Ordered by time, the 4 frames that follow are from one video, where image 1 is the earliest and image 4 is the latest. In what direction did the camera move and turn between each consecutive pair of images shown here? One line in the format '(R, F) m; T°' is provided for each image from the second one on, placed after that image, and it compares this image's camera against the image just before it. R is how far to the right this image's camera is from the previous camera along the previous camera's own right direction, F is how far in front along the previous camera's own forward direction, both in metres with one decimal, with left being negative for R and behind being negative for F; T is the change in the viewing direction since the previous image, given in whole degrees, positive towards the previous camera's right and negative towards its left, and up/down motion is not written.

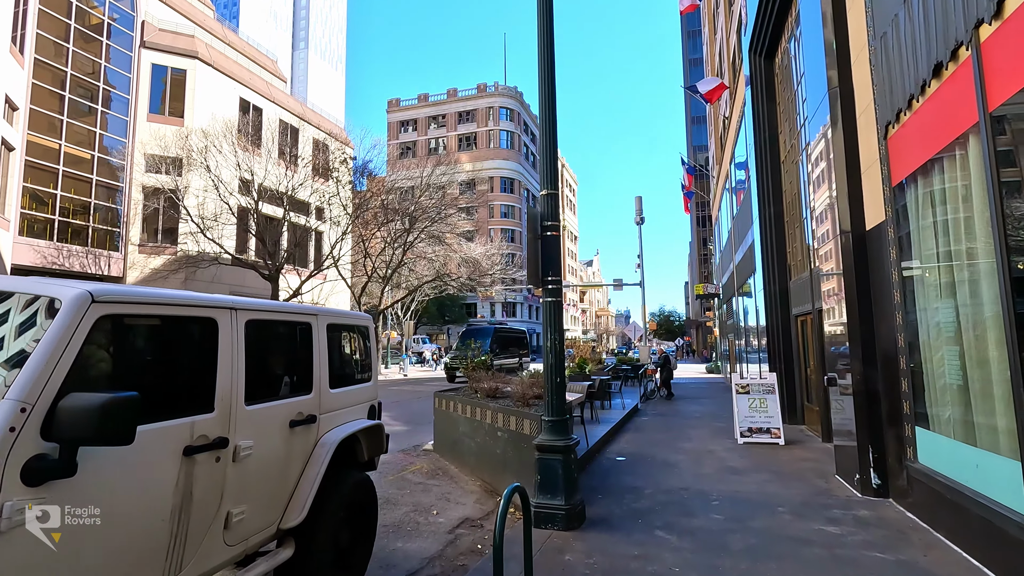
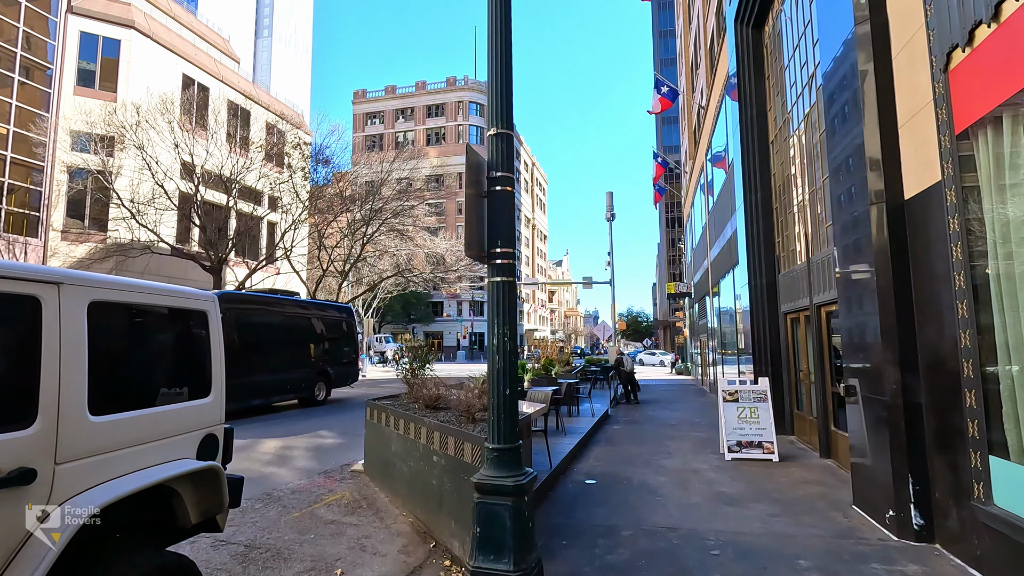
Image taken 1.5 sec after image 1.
(+0.3, +1.5) m; +3°
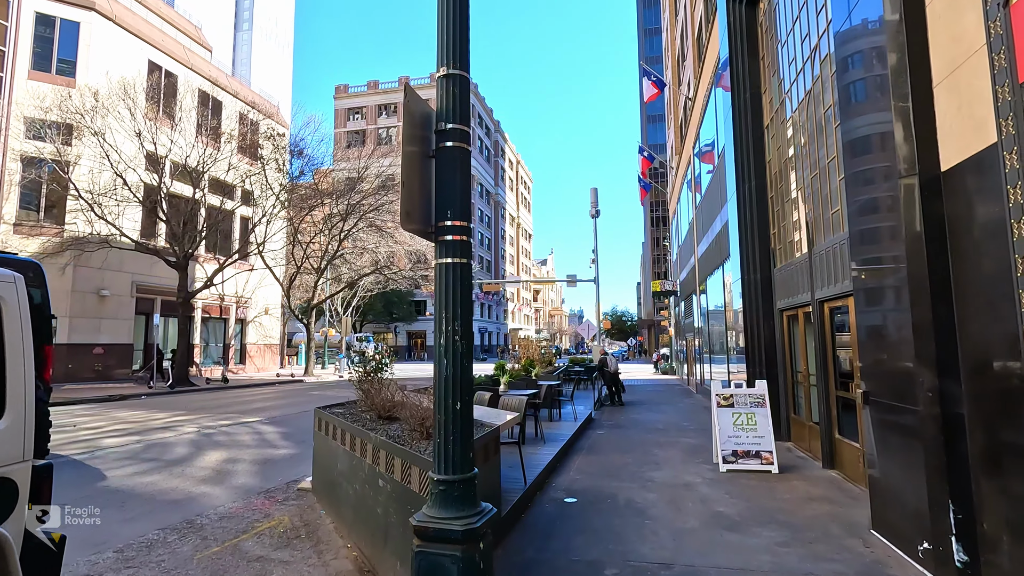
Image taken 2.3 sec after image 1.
(+0.2, +0.9) m; +2°
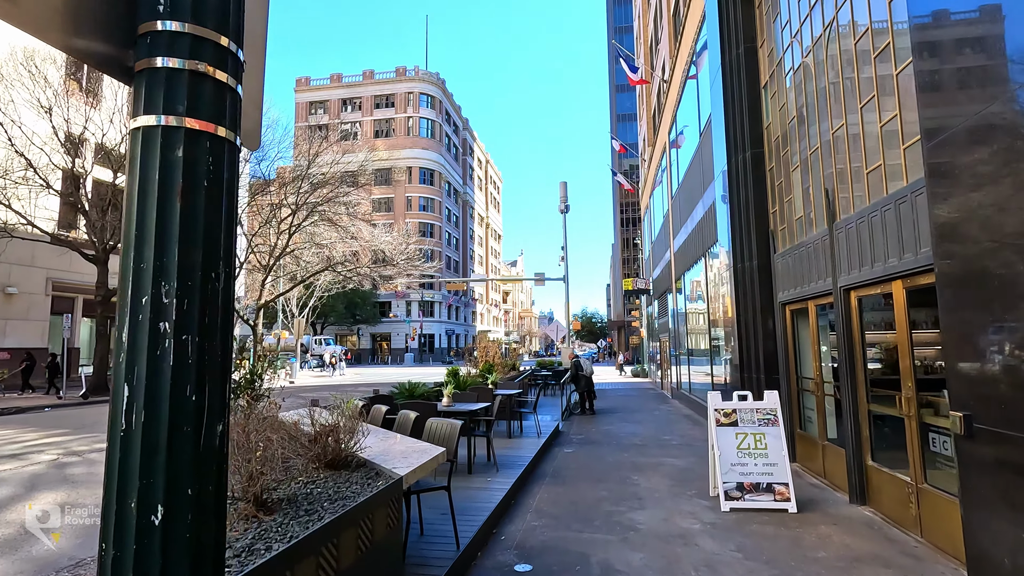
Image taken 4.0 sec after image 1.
(+0.3, +1.8) m; +3°
